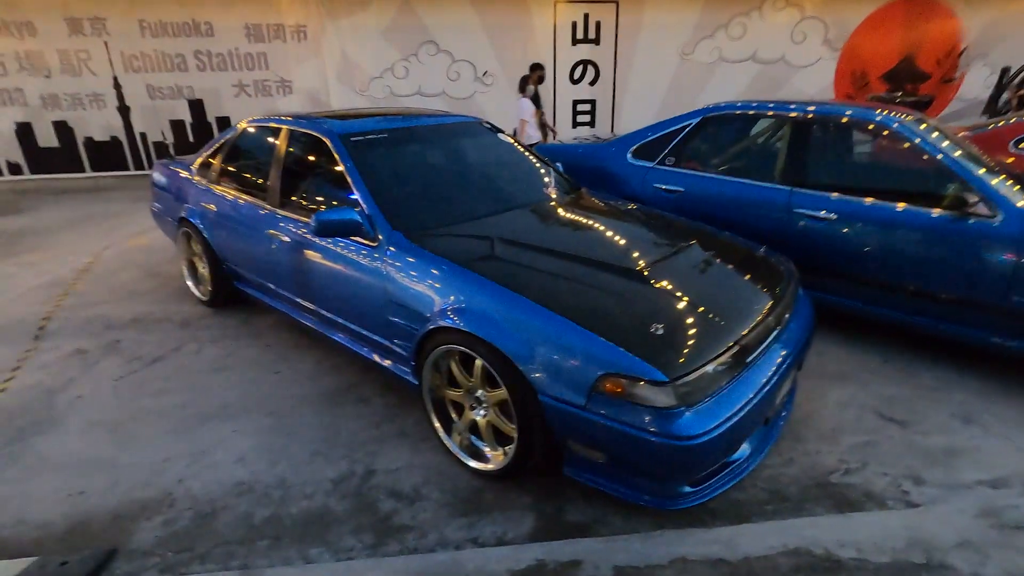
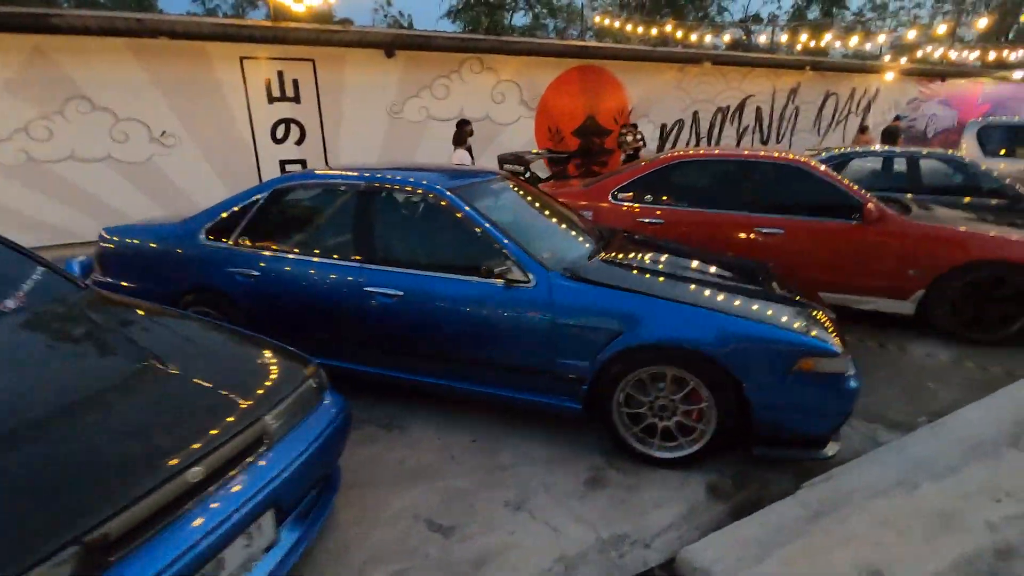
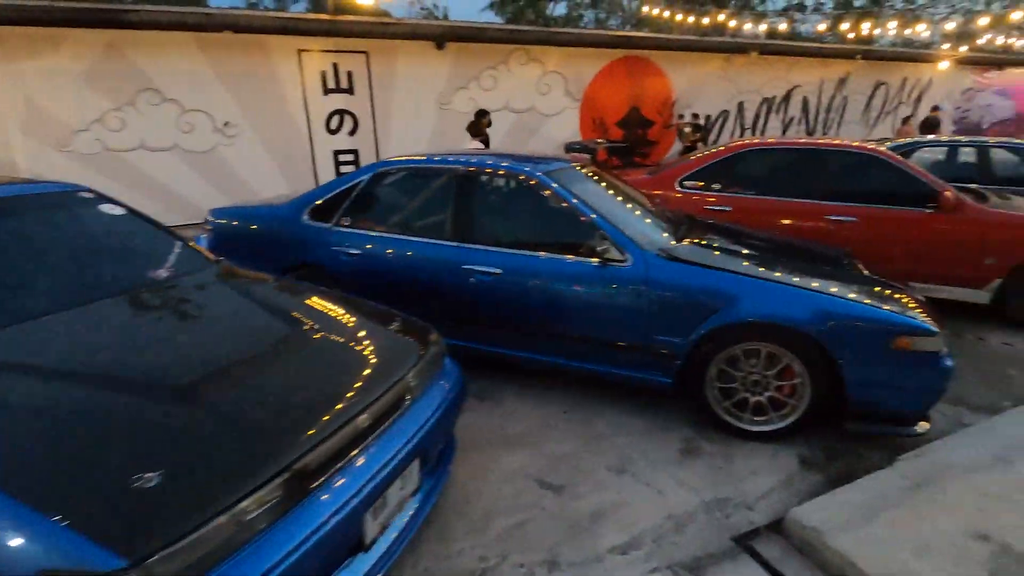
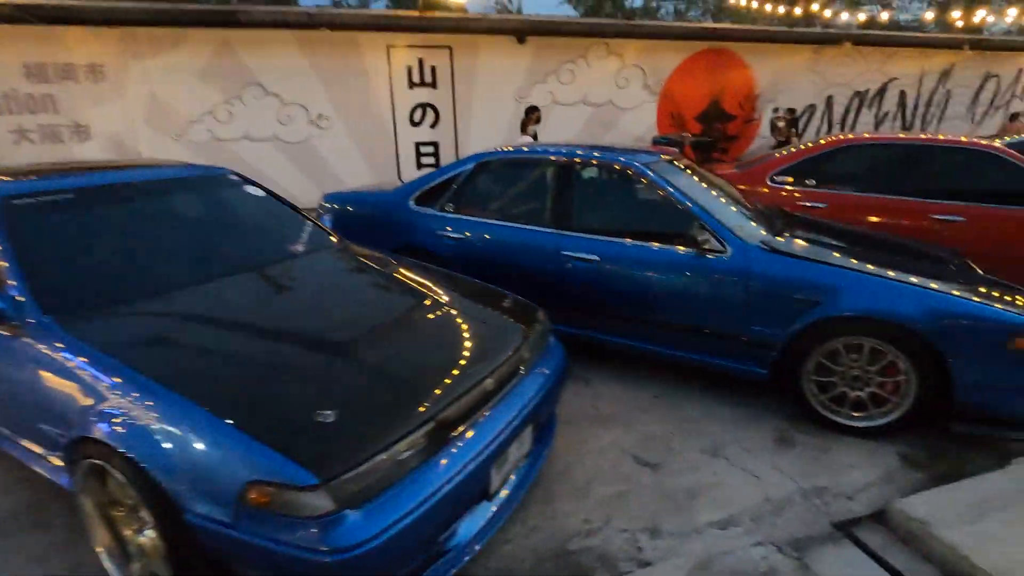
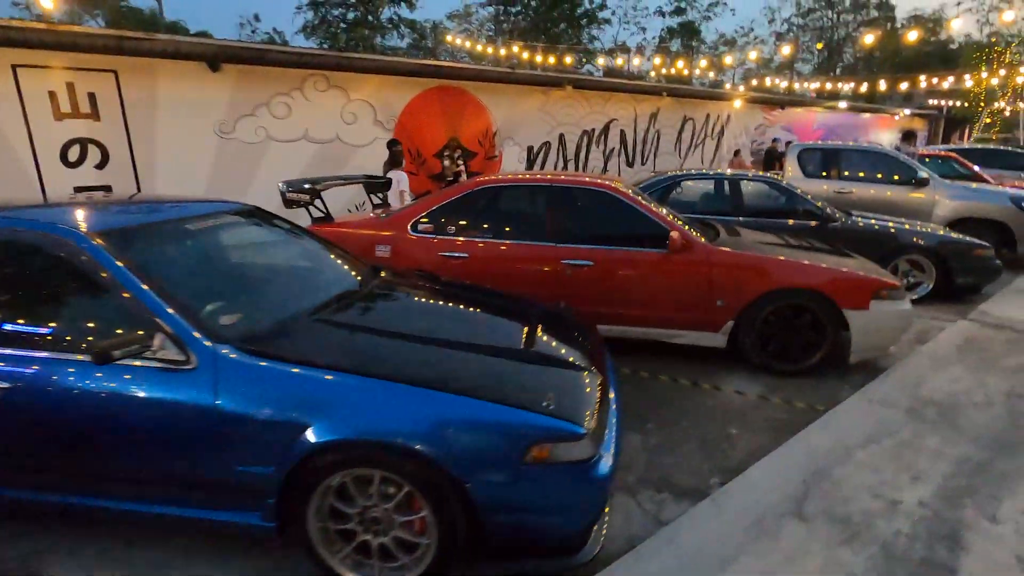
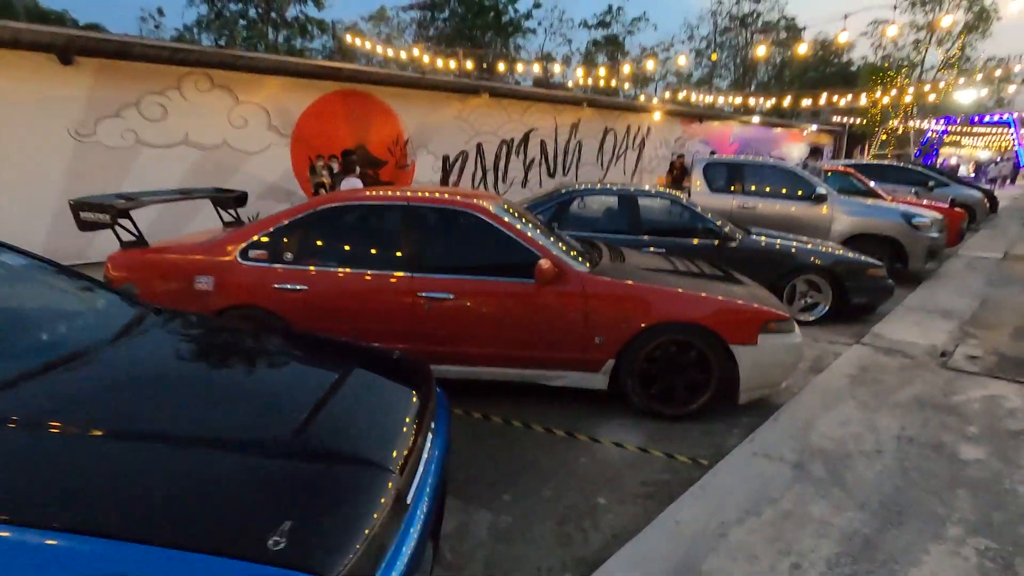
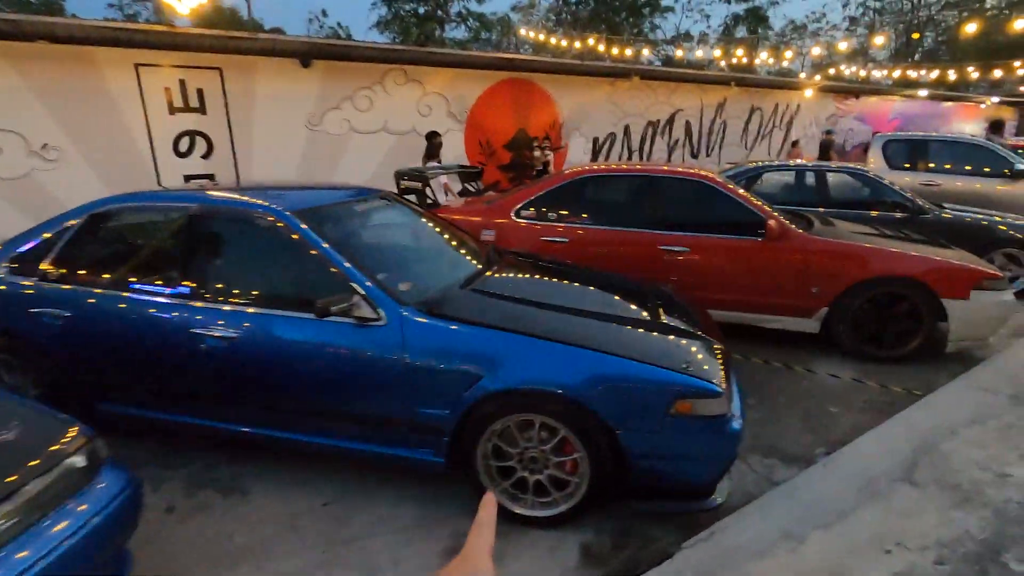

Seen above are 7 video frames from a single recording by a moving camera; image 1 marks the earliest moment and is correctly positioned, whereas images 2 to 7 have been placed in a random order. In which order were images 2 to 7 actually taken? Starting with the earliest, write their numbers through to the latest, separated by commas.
4, 3, 2, 7, 5, 6
